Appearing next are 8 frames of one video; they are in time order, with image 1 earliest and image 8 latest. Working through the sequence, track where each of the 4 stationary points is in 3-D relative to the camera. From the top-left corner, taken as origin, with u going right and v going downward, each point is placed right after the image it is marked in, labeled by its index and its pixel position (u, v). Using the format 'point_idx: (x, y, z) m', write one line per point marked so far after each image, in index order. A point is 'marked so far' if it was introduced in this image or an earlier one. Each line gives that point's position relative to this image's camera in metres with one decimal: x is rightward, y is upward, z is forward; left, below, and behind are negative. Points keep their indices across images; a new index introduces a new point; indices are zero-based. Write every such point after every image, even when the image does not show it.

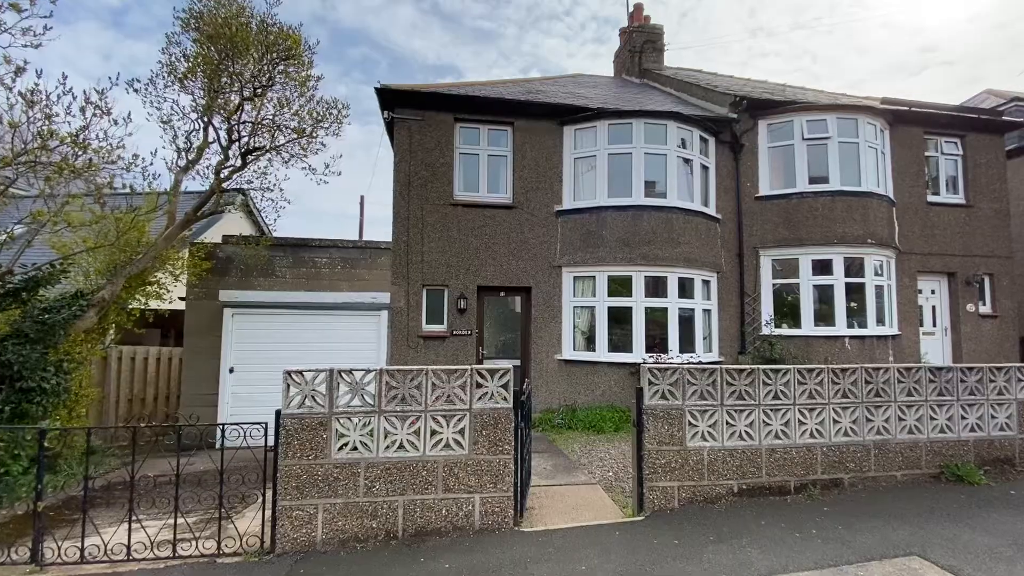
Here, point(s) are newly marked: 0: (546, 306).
0: (+0.7, -0.4, +9.4) m
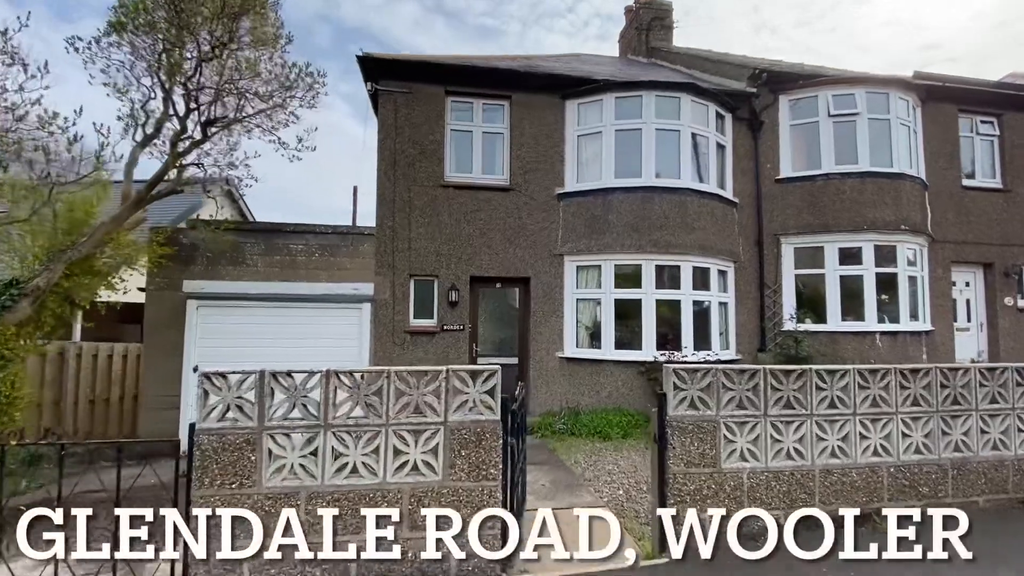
0: (+0.7, -0.2, +8.6) m
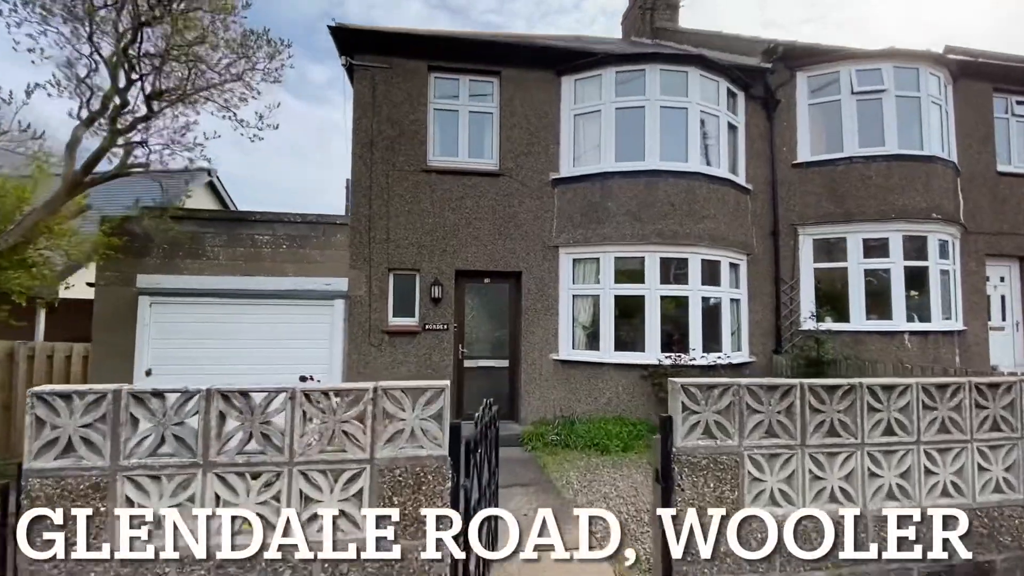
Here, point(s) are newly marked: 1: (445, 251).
0: (+0.5, -0.1, +7.8) m
1: (-1.1, +0.6, +7.6) m
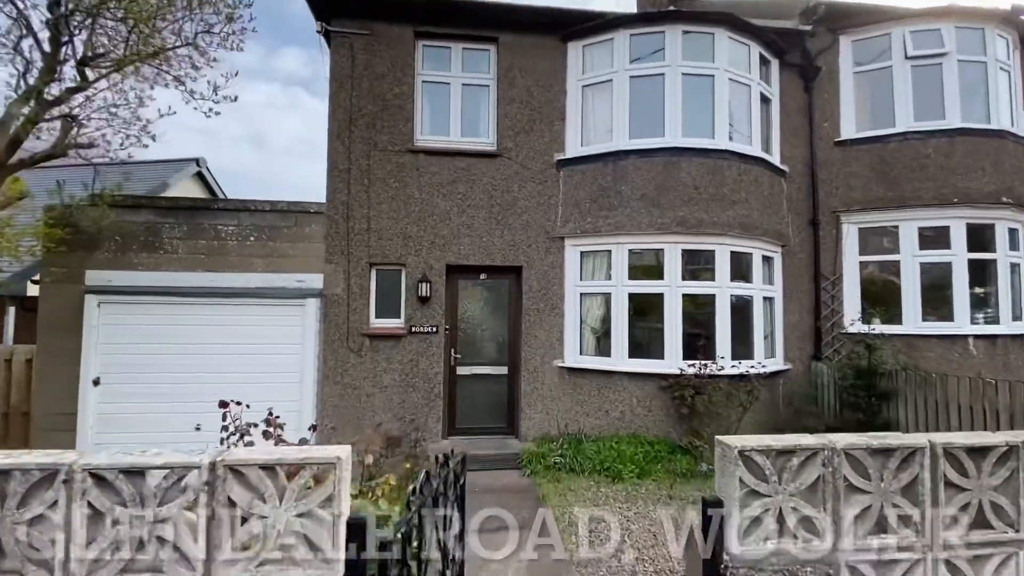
0: (+0.5, -0.1, +6.8) m
1: (-1.1, +0.6, +6.7) m
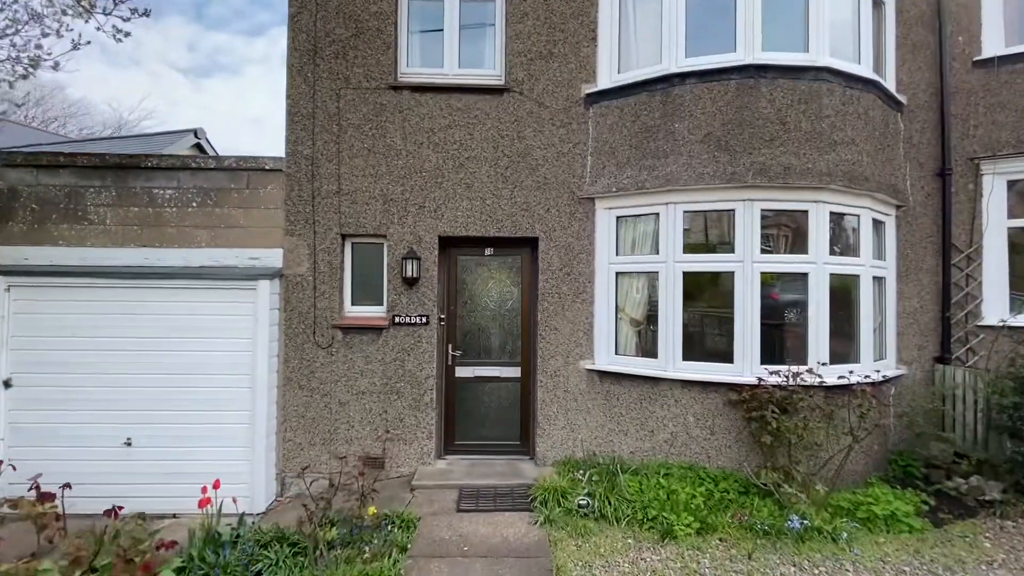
0: (+0.6, +0.2, +5.1) m
1: (-0.9, +0.9, +5.1) m
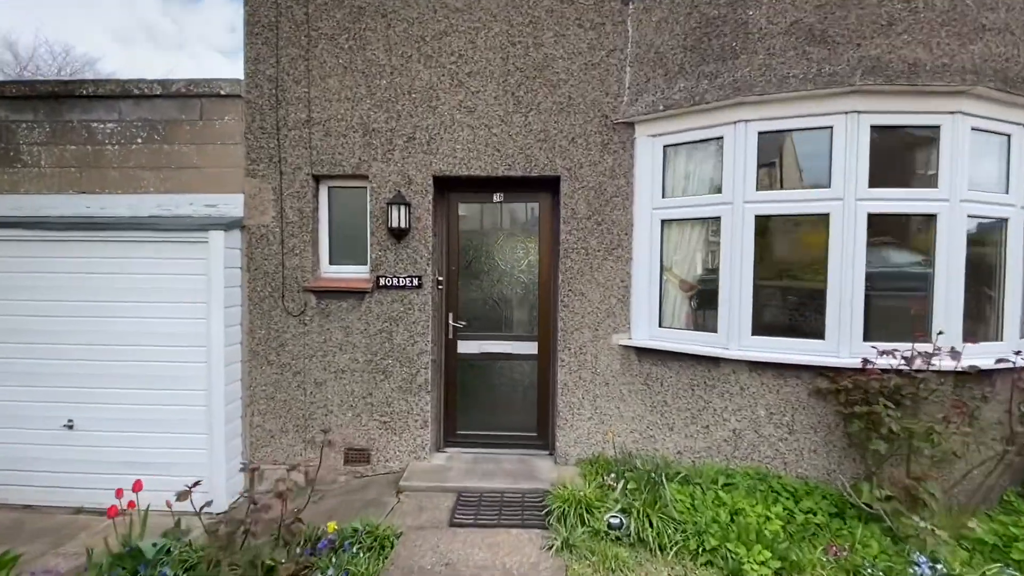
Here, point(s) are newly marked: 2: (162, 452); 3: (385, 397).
0: (+0.7, +0.5, +4.0) m
1: (-0.8, +1.3, +4.1) m
2: (-2.9, -1.4, +4.0) m
3: (-1.1, -0.9, +4.1) m
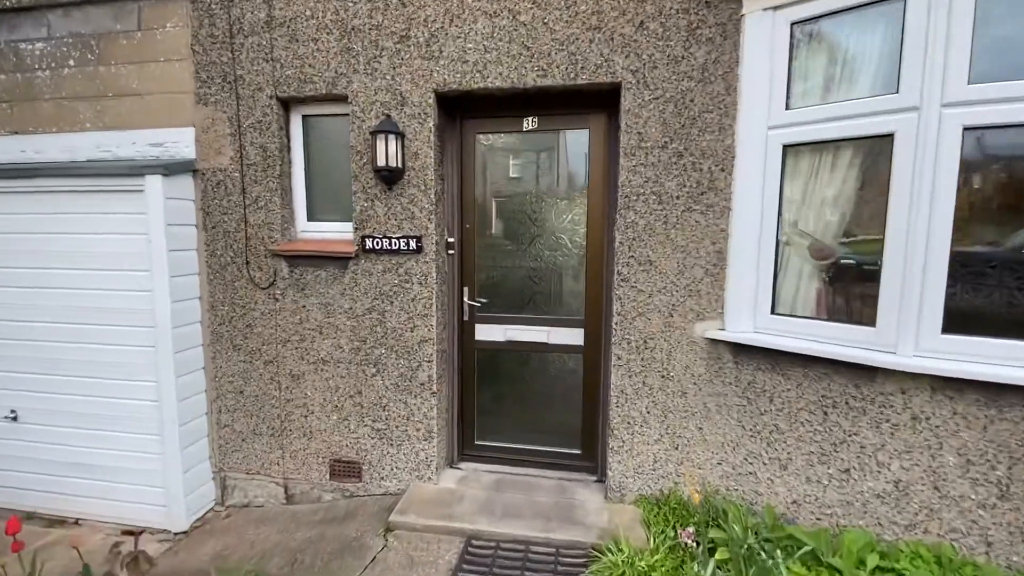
0: (+0.9, +0.7, +2.6) m
1: (-0.6, +1.5, +2.9) m
2: (-2.7, -1.1, +3.2) m
3: (-0.9, -0.7, +3.1) m
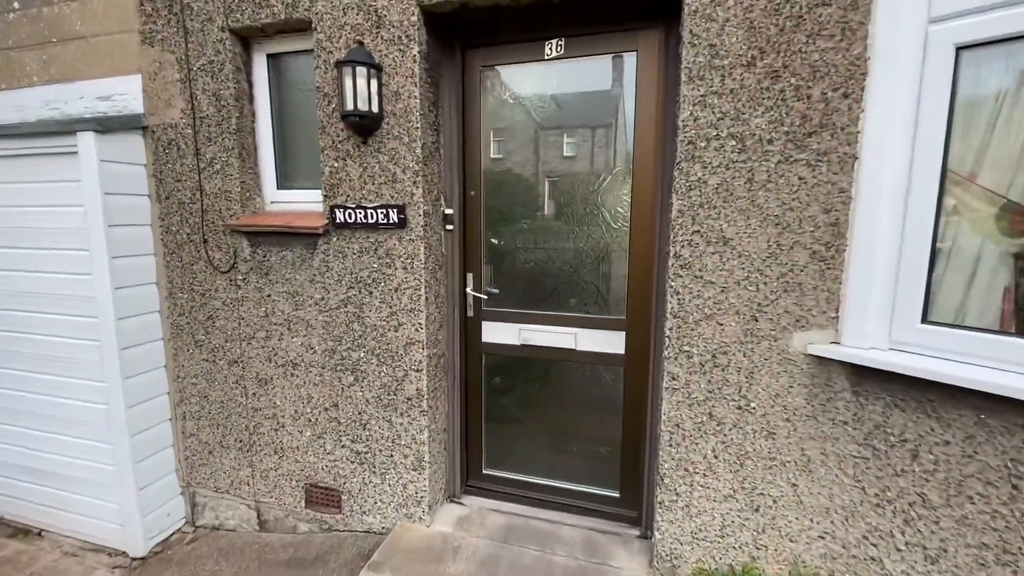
0: (+1.0, +0.8, +1.7) m
1: (-0.5, +1.5, +2.1) m
2: (-2.6, -1.0, +2.8) m
3: (-0.8, -0.6, +2.5) m
